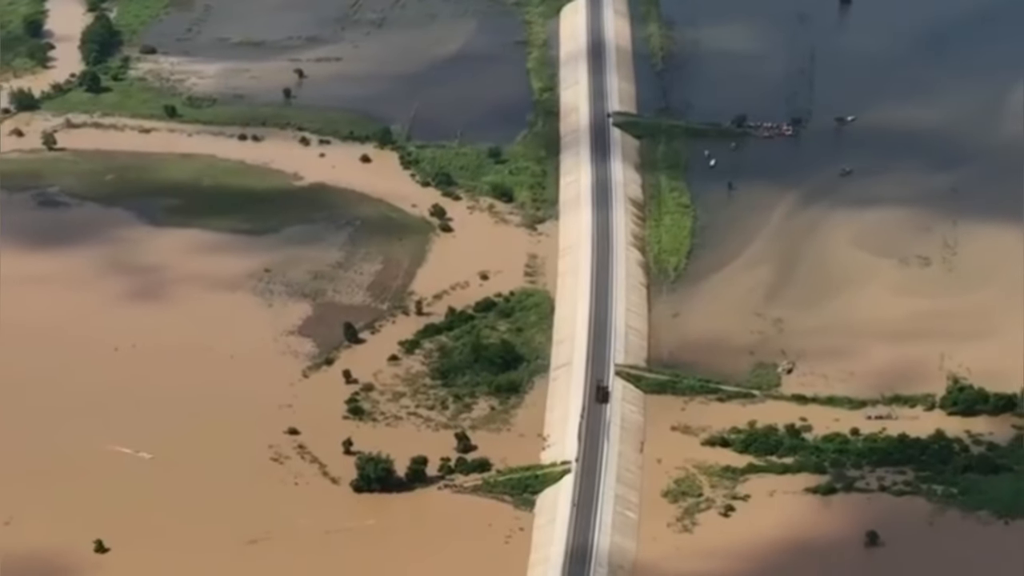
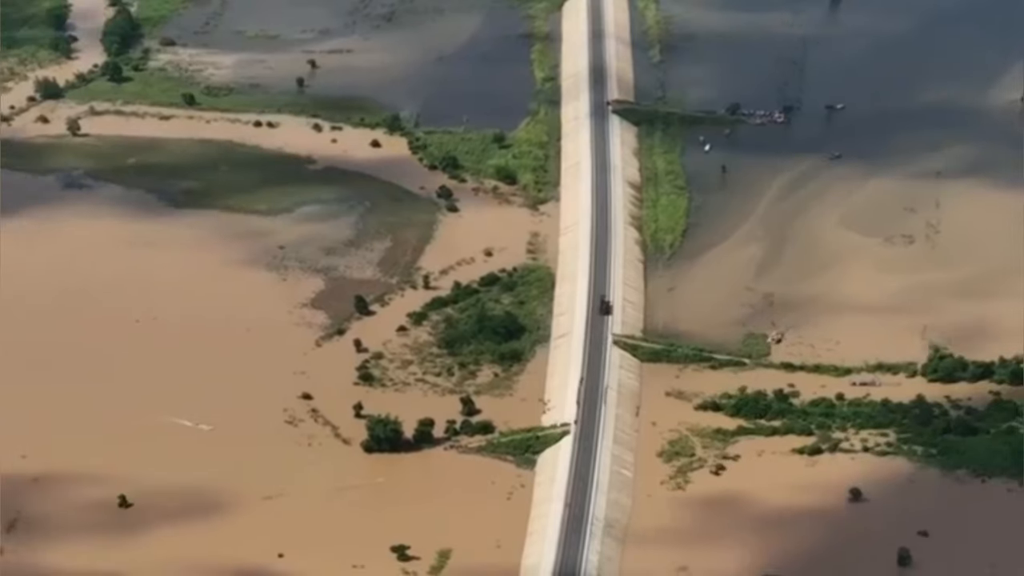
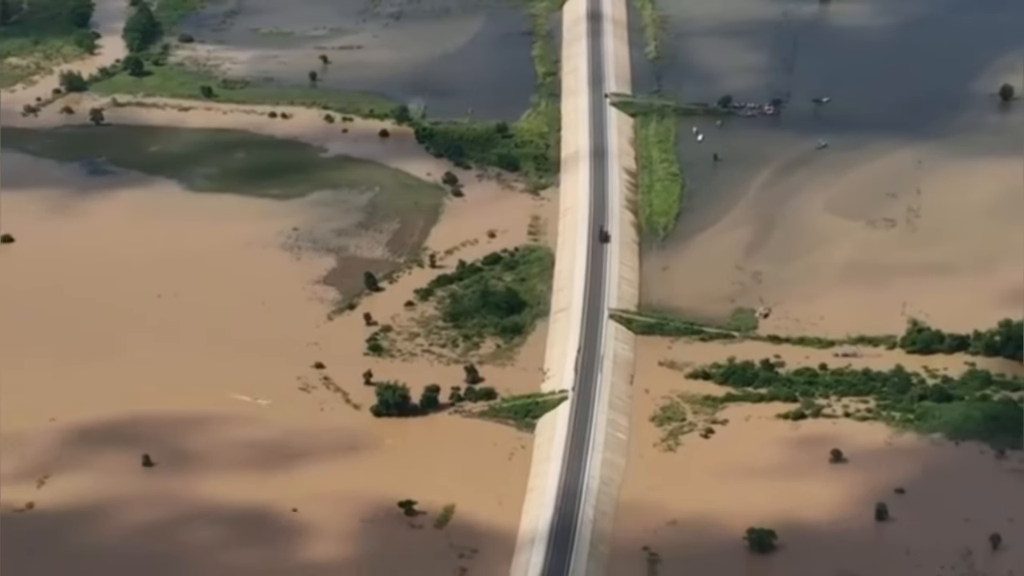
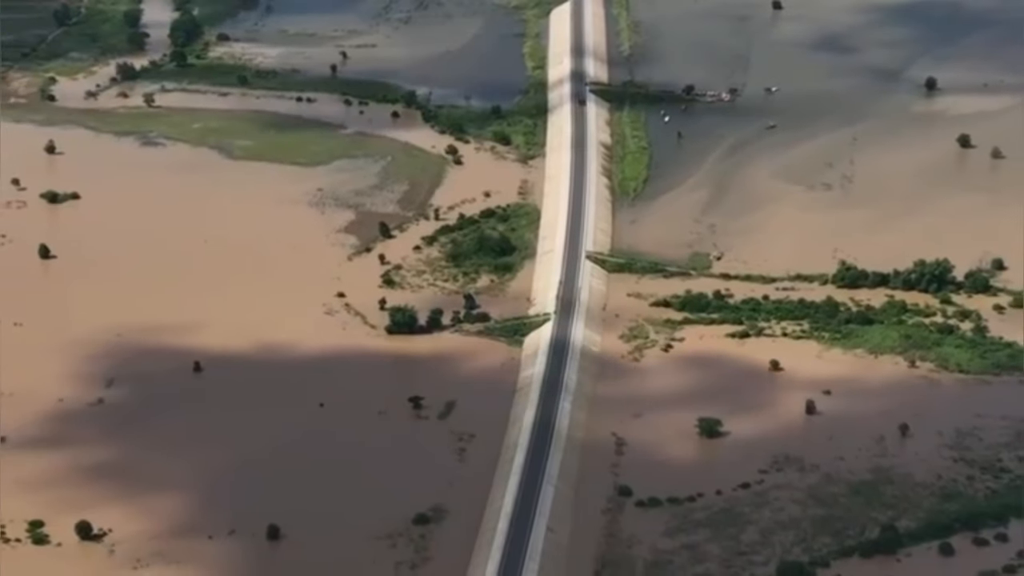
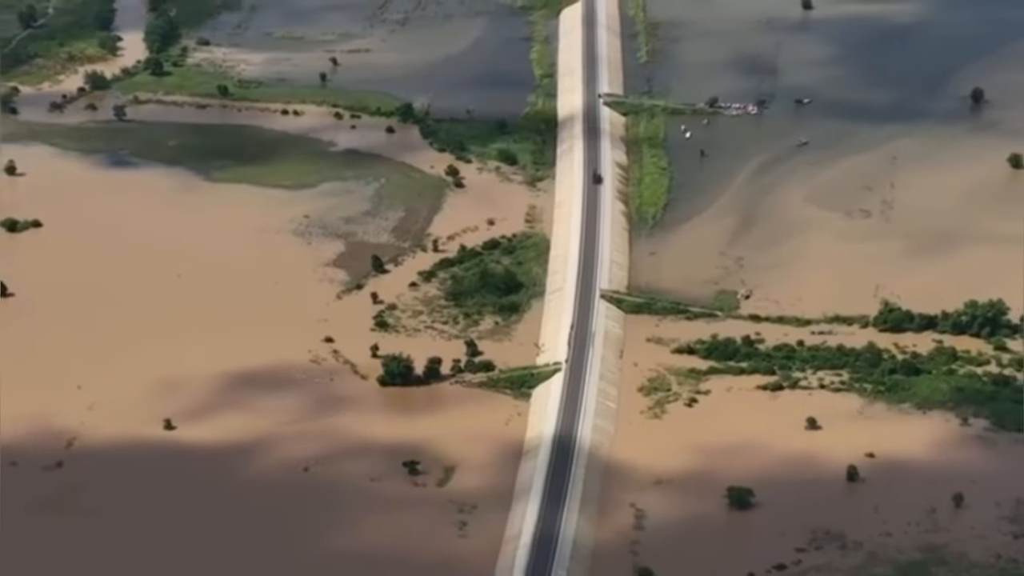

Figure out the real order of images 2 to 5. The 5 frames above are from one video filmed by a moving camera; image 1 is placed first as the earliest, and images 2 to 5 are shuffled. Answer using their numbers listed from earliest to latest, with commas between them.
2, 3, 5, 4
